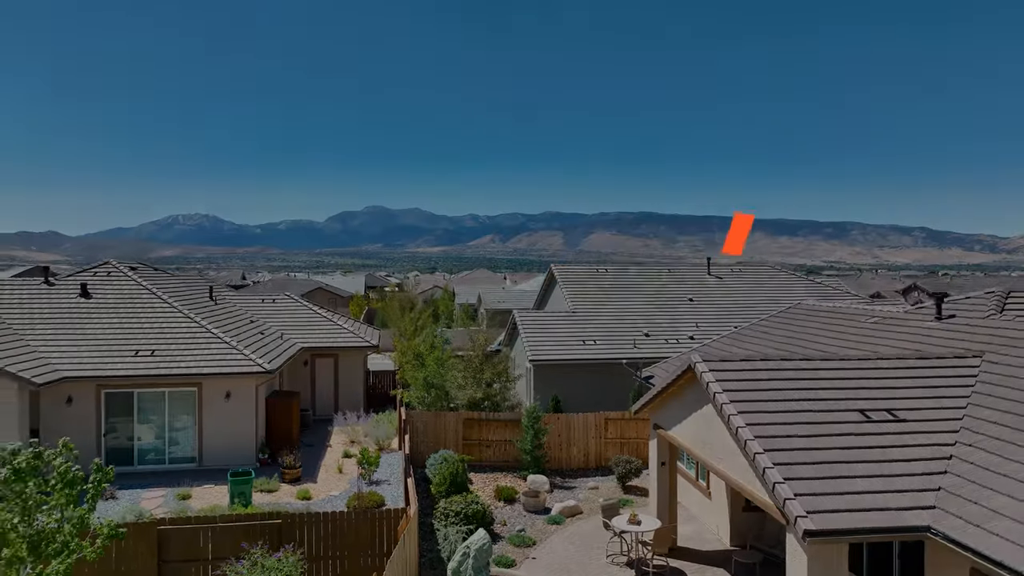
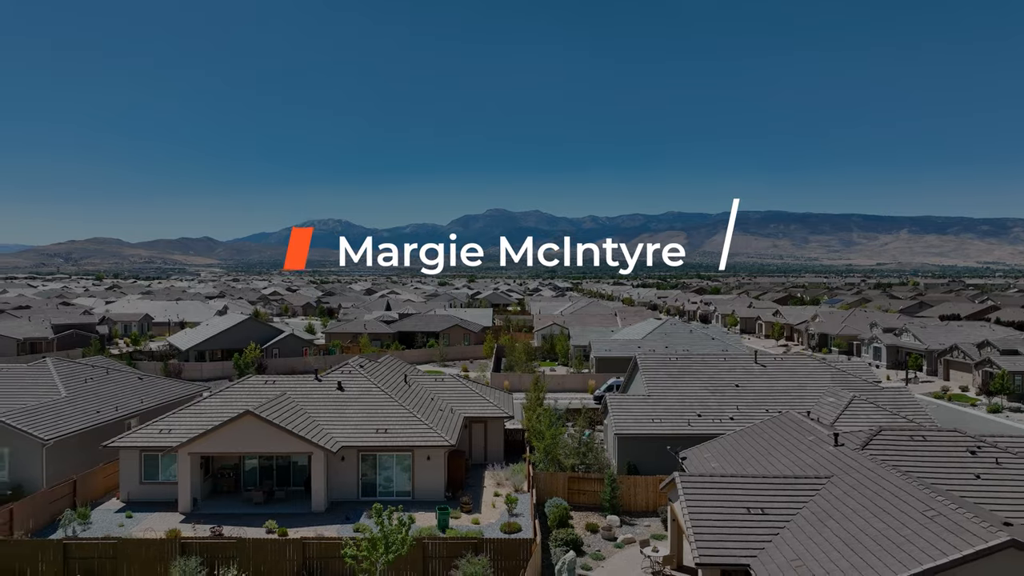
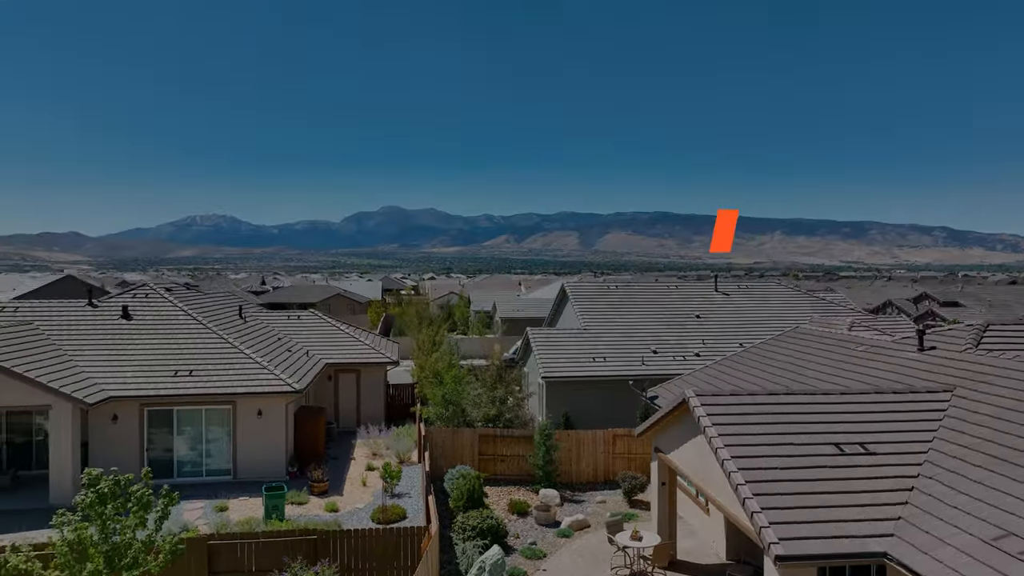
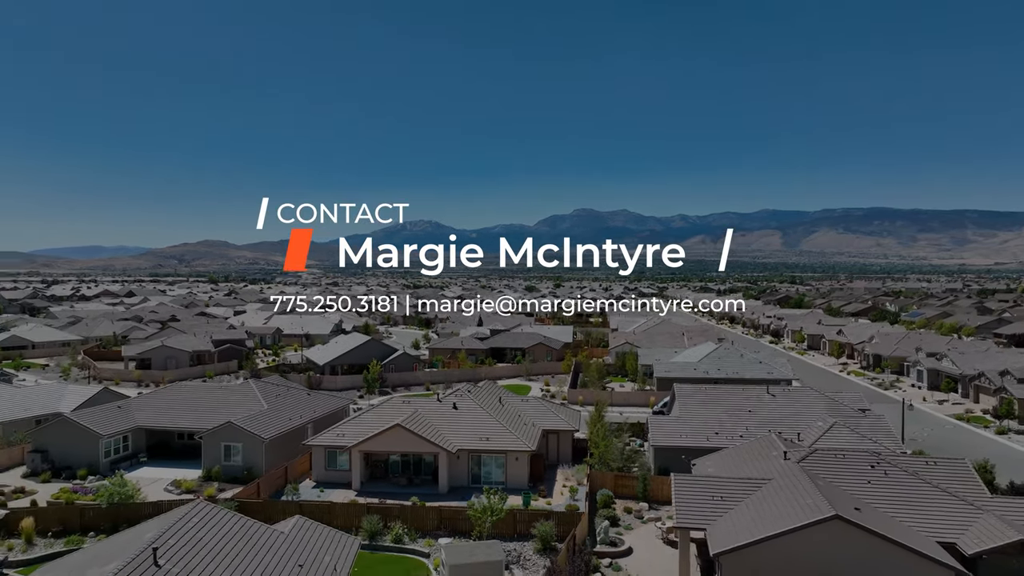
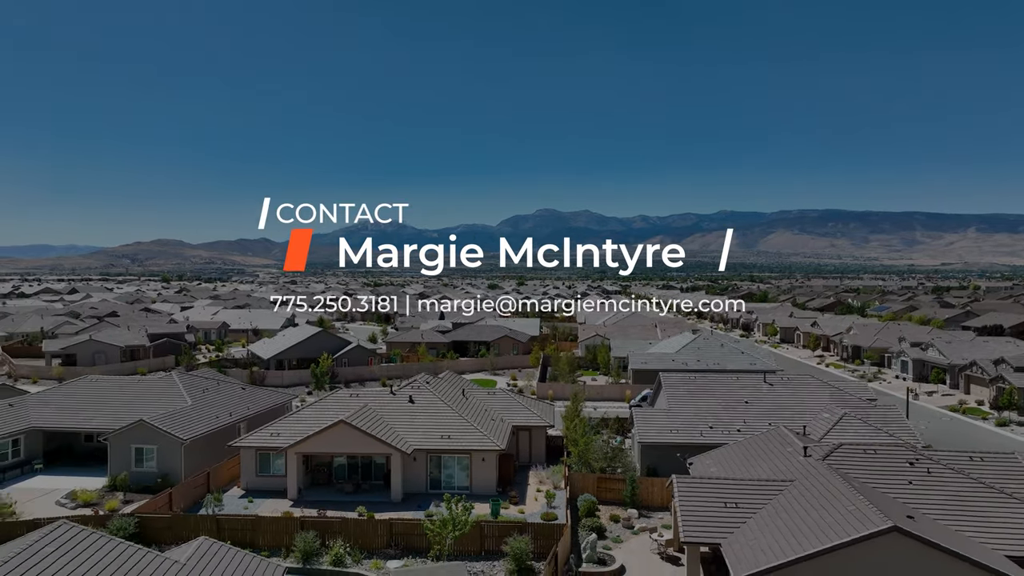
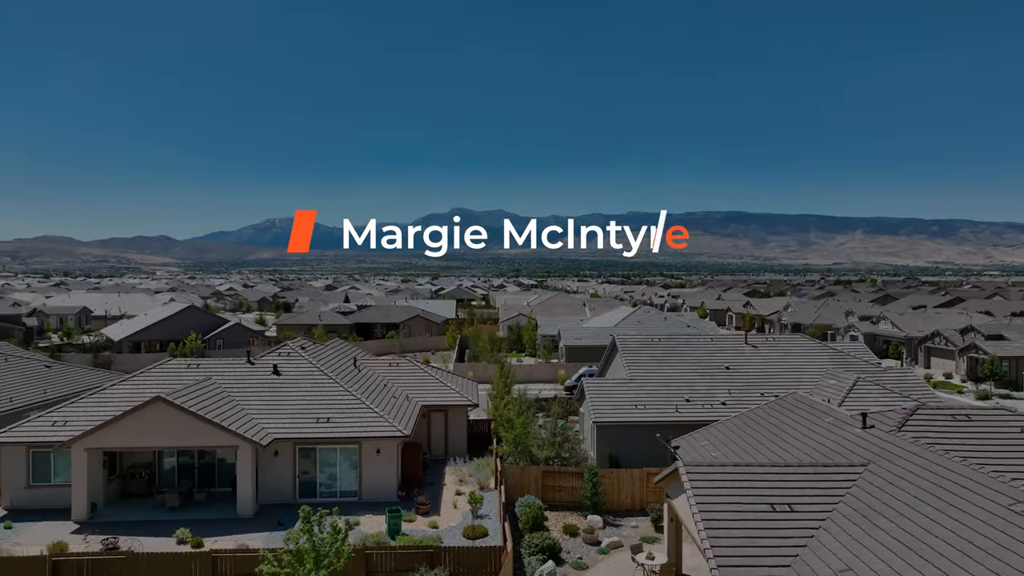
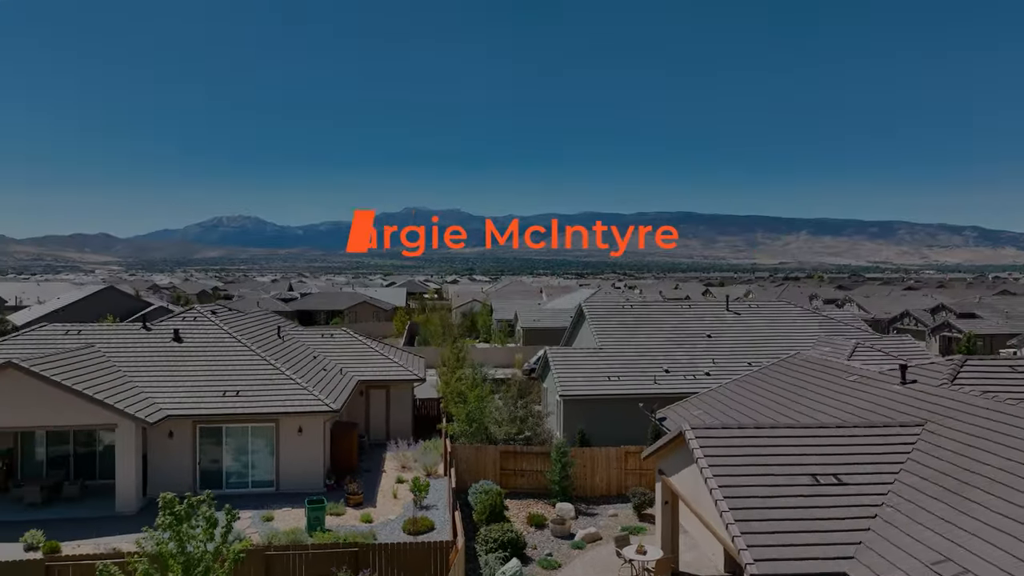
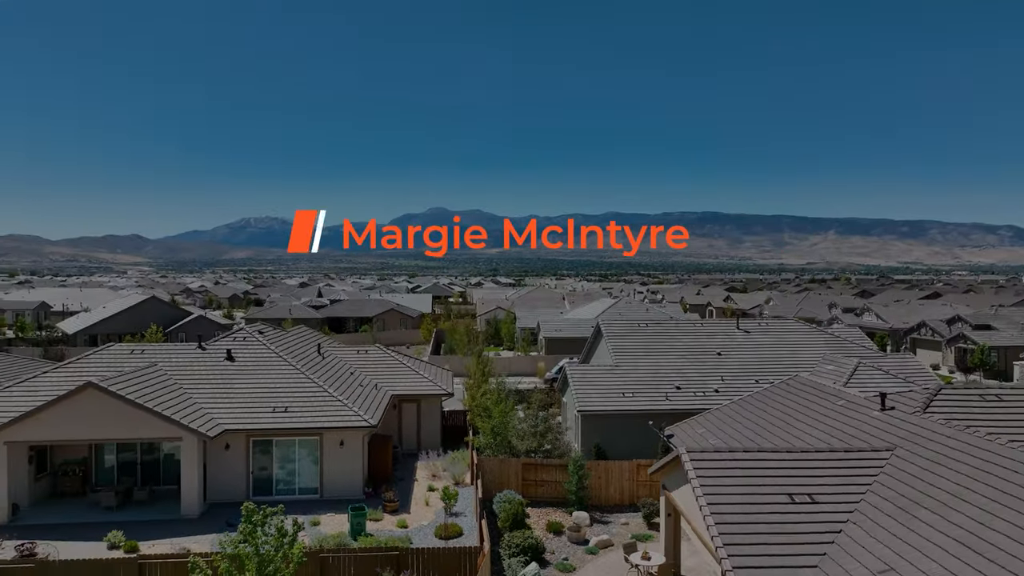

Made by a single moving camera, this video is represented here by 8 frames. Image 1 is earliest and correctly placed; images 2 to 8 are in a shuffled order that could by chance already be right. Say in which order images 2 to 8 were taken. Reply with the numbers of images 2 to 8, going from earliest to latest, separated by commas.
3, 7, 8, 6, 2, 5, 4
